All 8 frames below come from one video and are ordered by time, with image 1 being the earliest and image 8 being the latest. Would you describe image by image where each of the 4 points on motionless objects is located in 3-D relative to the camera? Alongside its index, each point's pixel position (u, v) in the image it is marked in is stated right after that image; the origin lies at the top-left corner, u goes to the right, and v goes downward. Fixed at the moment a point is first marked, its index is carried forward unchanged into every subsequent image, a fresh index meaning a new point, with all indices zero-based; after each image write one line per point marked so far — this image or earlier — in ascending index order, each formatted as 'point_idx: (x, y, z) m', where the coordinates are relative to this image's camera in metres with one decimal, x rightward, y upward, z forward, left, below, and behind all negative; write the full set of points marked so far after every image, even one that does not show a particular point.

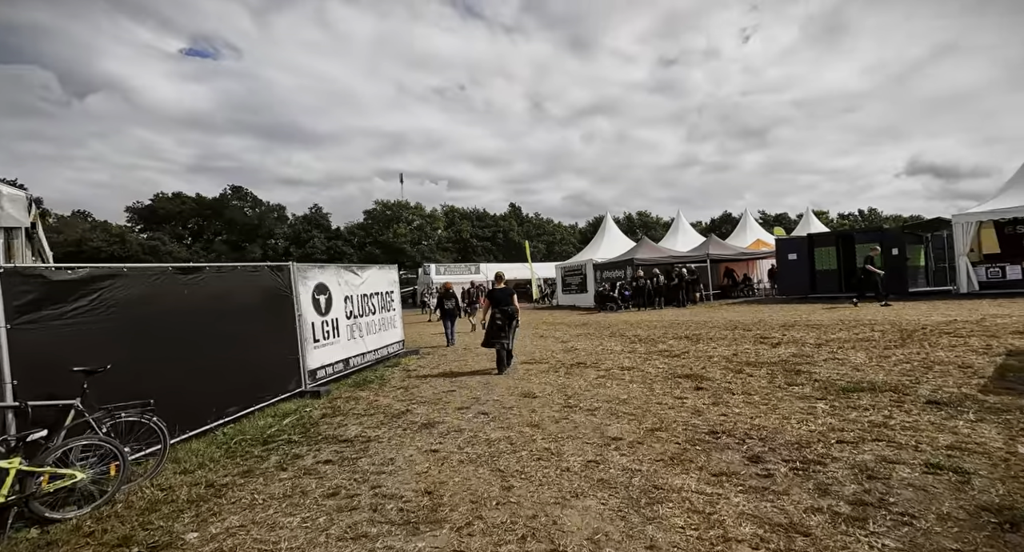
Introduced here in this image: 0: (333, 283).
0: (-2.5, -0.1, +7.3) m
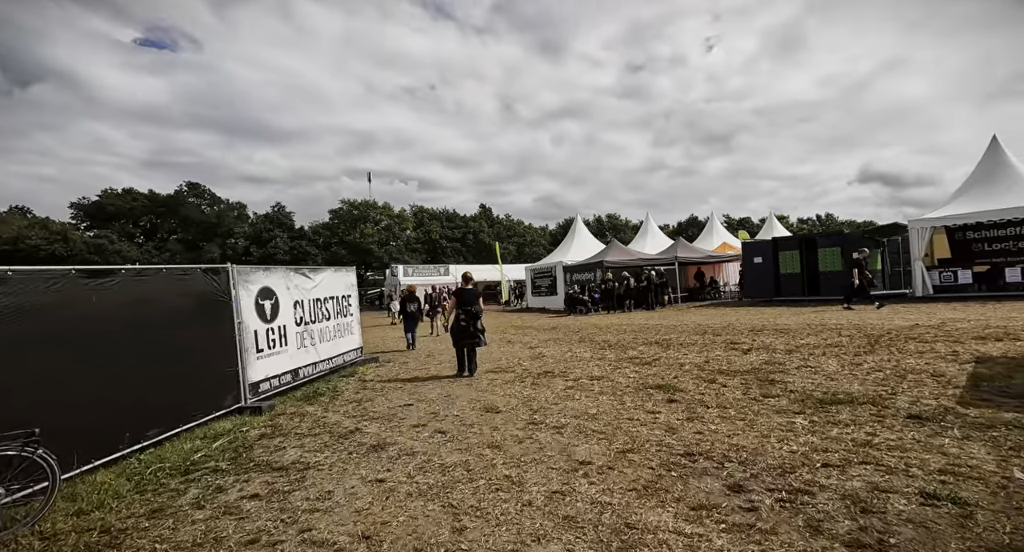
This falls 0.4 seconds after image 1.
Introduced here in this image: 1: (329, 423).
0: (-3.0, -0.1, +6.7) m
1: (-1.8, -1.4, +5.1) m
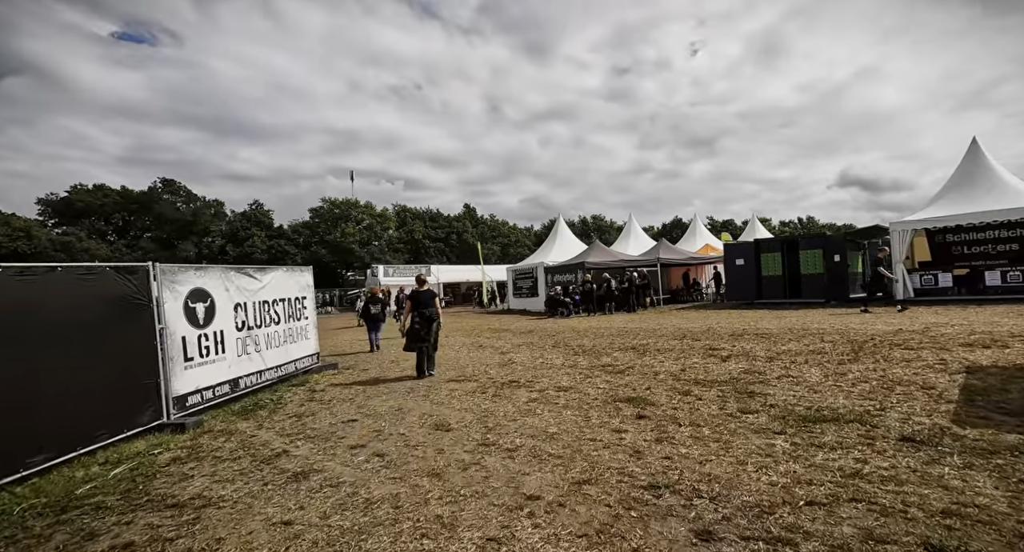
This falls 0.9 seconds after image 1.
0: (-3.4, -0.1, +6.1) m
1: (-2.2, -1.4, +4.5) m
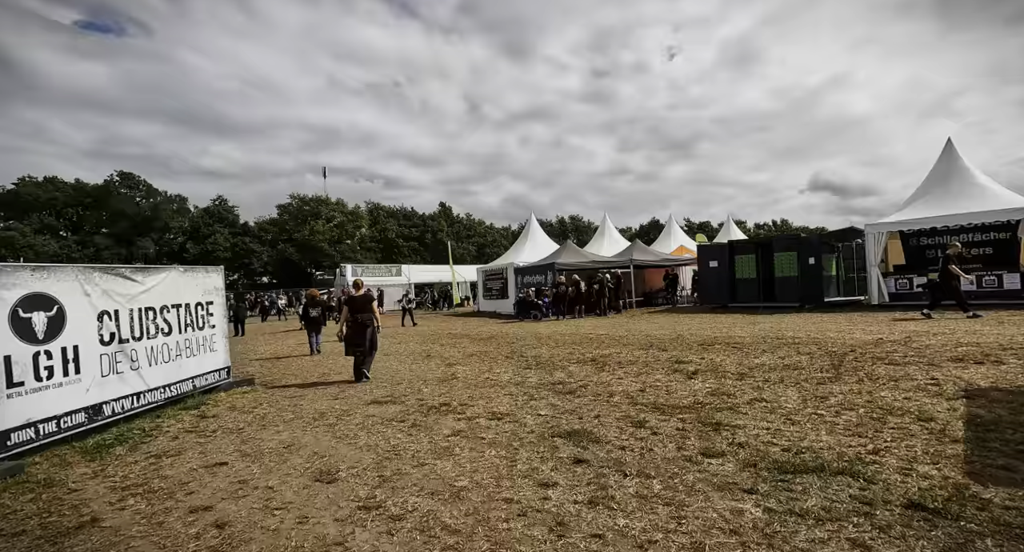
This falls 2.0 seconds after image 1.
0: (-4.1, -0.2, +5.0) m
1: (-2.9, -1.5, +3.4) m
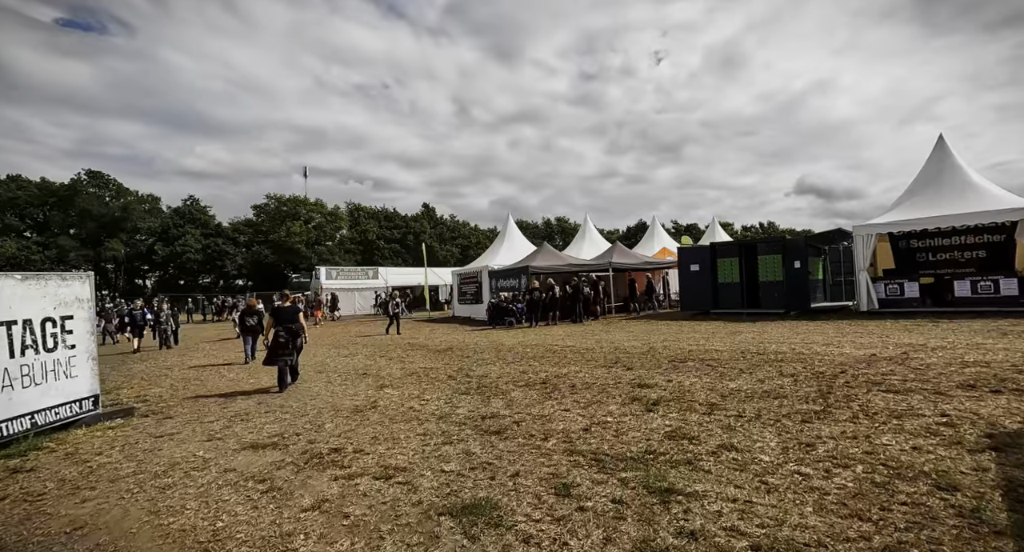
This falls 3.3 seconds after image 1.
0: (-4.9, -0.3, +3.7) m
1: (-3.6, -1.6, +2.1) m
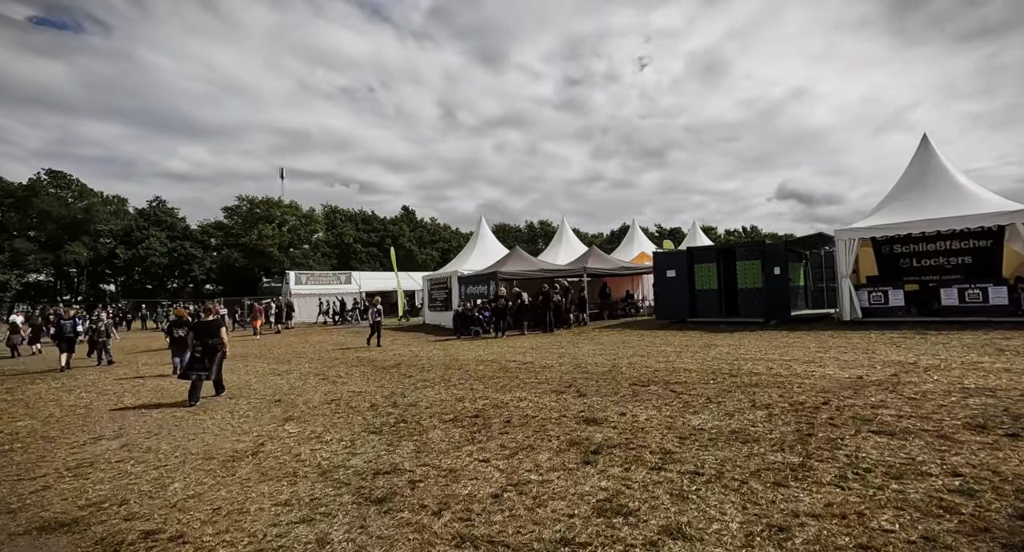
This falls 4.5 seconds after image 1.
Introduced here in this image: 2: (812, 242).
0: (-5.7, -0.4, +2.4) m
1: (-4.3, -1.7, +0.9) m
2: (+10.3, +1.2, +17.9) m
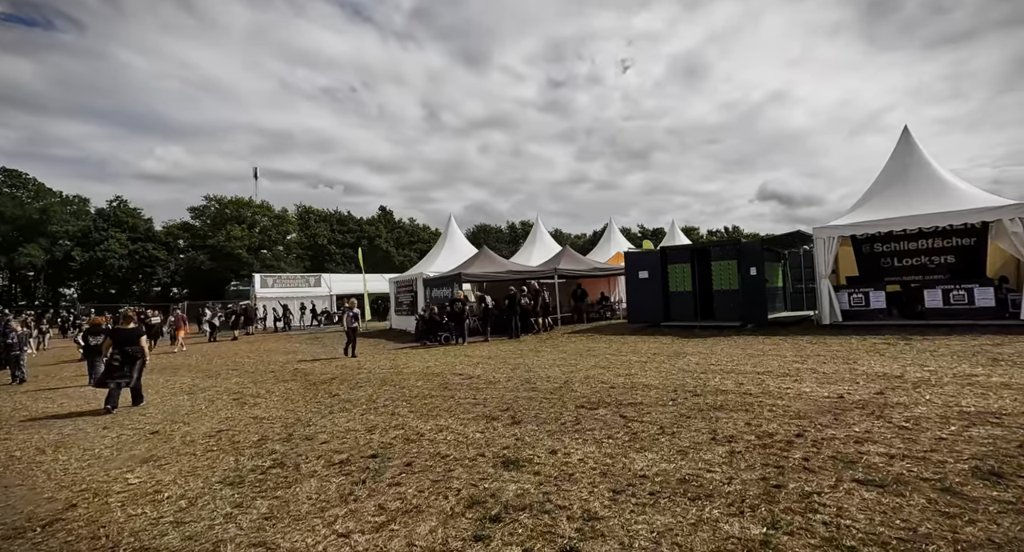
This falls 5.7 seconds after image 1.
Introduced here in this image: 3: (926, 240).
0: (-6.5, -0.5, +1.1) m
1: (-5.0, -1.7, -0.4) m
2: (+9.1, +1.1, +17.0) m
3: (+11.2, +1.0, +14.2) m
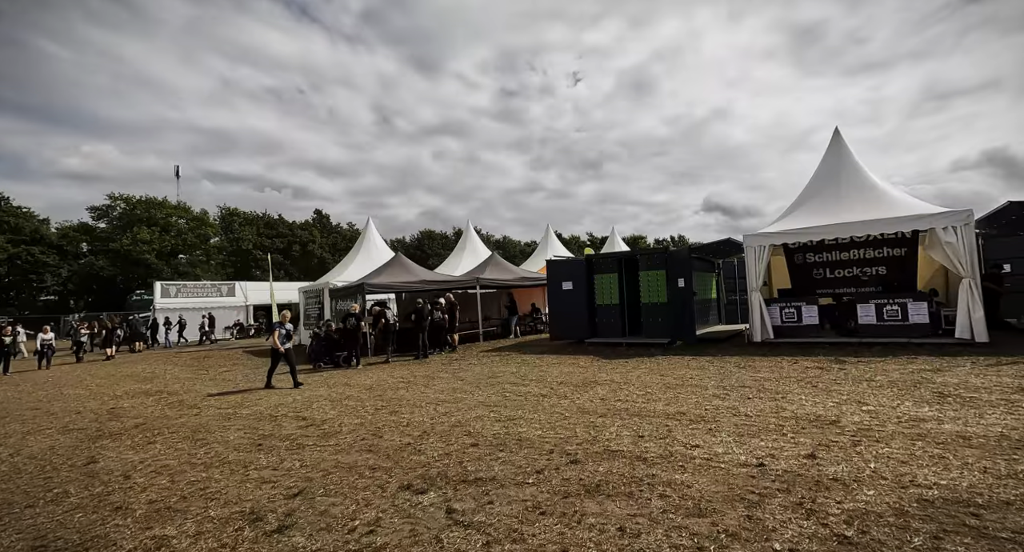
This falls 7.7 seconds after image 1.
0: (-7.7, -0.6, -1.6) m
1: (-6.2, -1.8, -2.9) m
2: (+6.3, +0.8, +15.7) m
3: (+8.7, +0.6, +13.1) m
